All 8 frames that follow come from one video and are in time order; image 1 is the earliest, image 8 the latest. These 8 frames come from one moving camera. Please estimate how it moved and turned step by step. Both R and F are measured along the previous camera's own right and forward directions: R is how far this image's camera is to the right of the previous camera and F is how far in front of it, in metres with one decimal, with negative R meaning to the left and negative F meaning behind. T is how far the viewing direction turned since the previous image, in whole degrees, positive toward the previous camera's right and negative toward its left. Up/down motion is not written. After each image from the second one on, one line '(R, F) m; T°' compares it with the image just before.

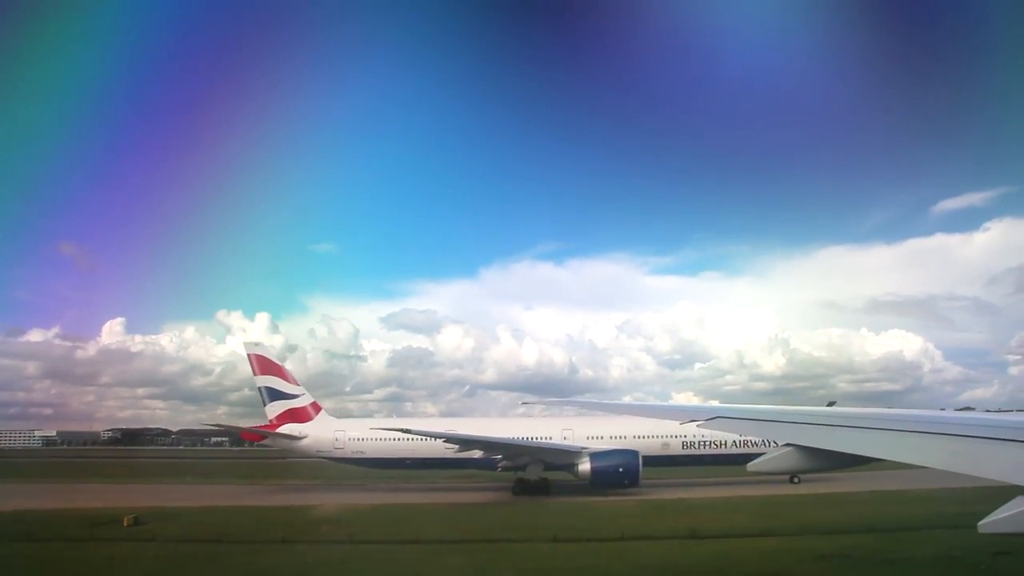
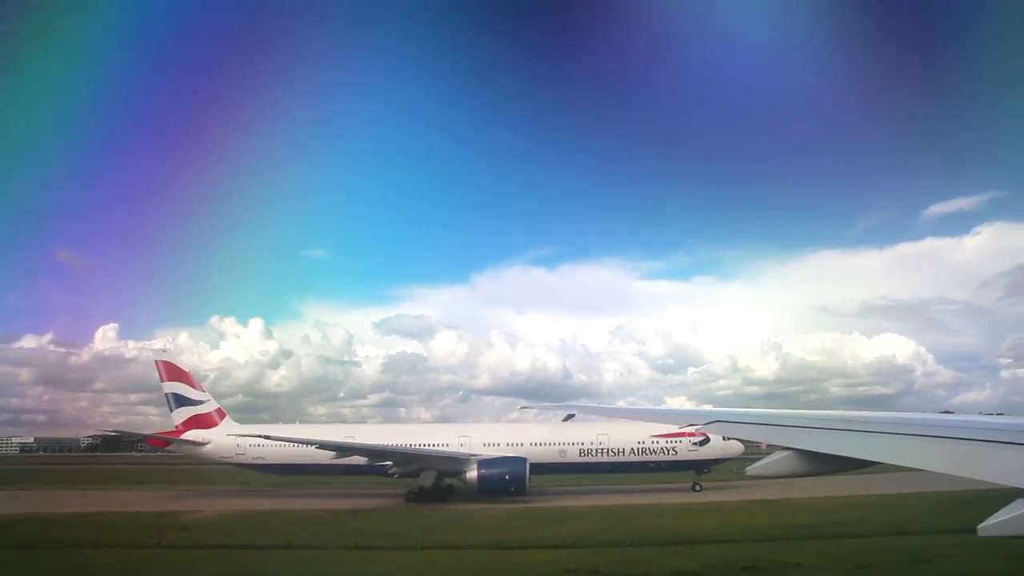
(+2.5, -0.1) m; -1°
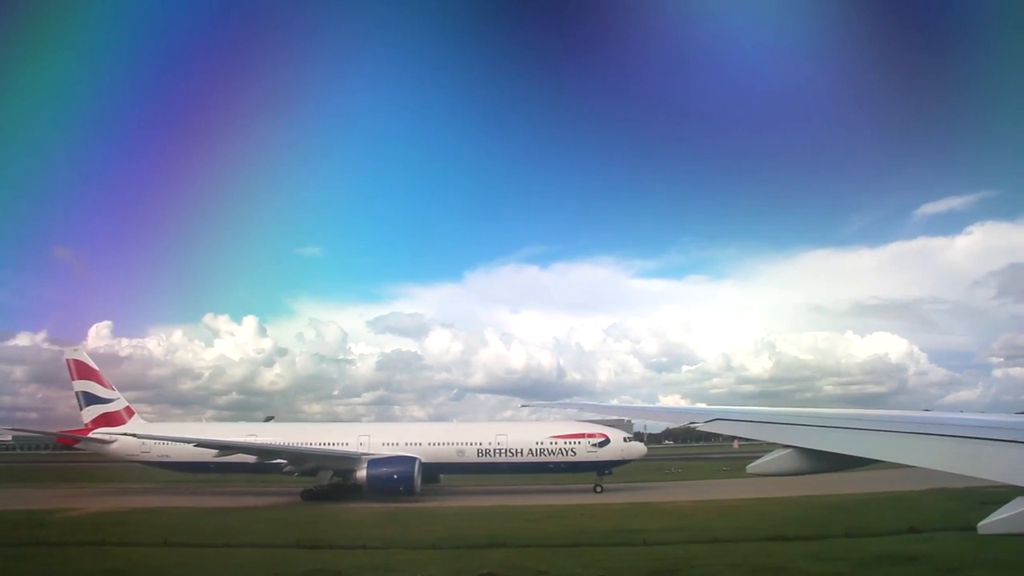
(+2.5, 0.0) m; -1°
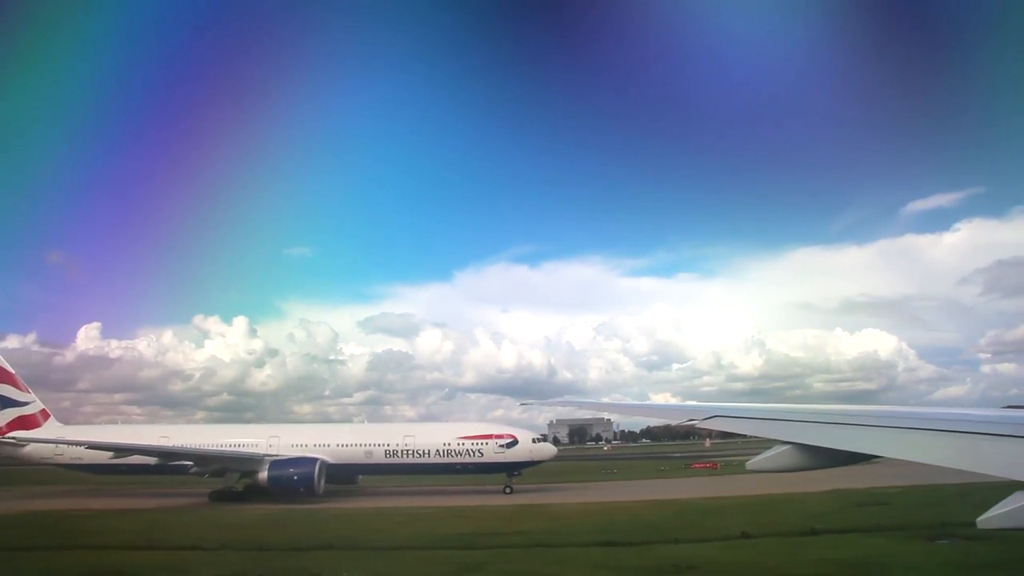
(+2.2, 0.0) m; 0°
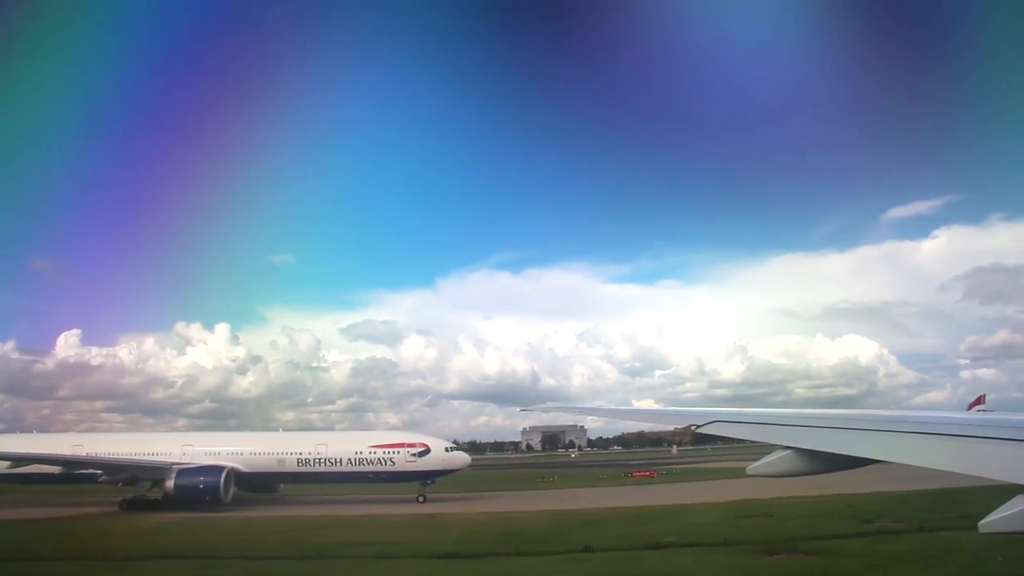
(+1.9, -0.2) m; +1°
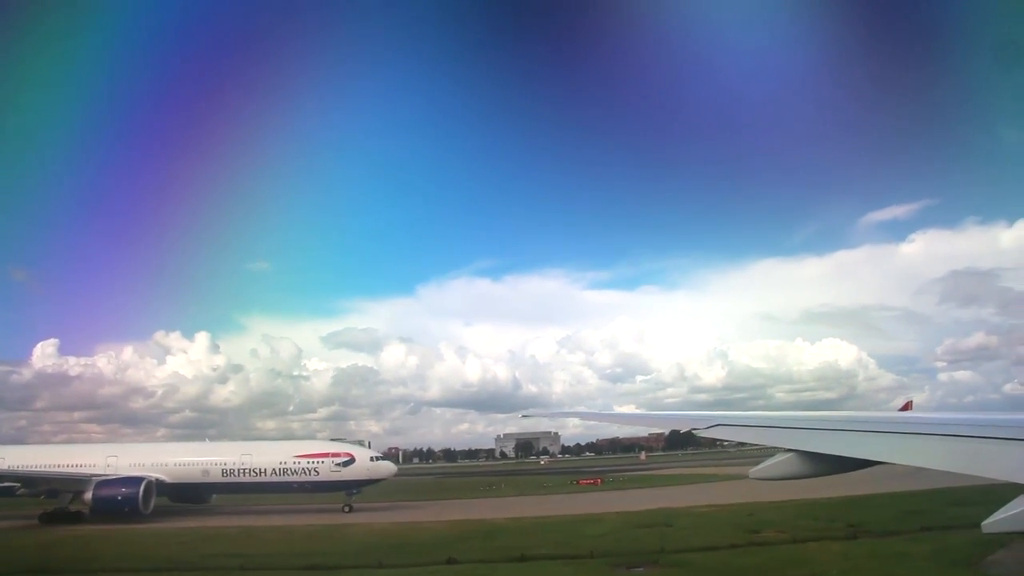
(+1.6, -0.2) m; +1°
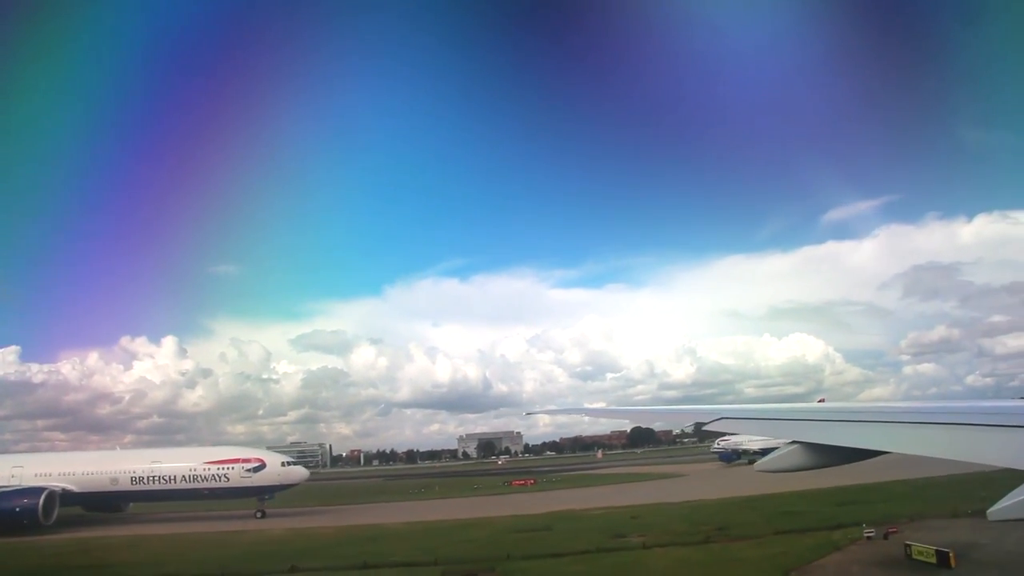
(+1.9, -0.4) m; +2°
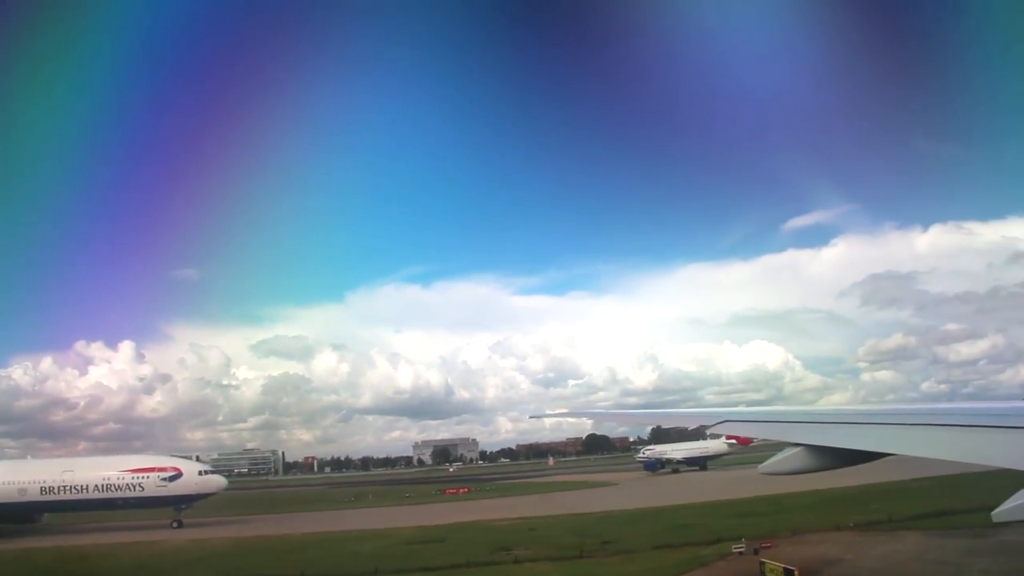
(+1.5, -0.5) m; +2°
